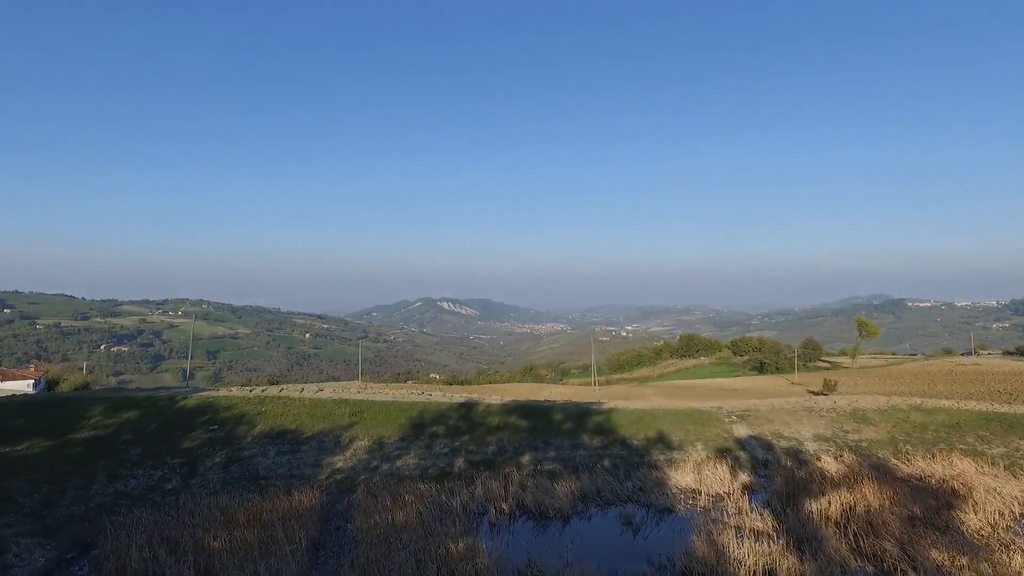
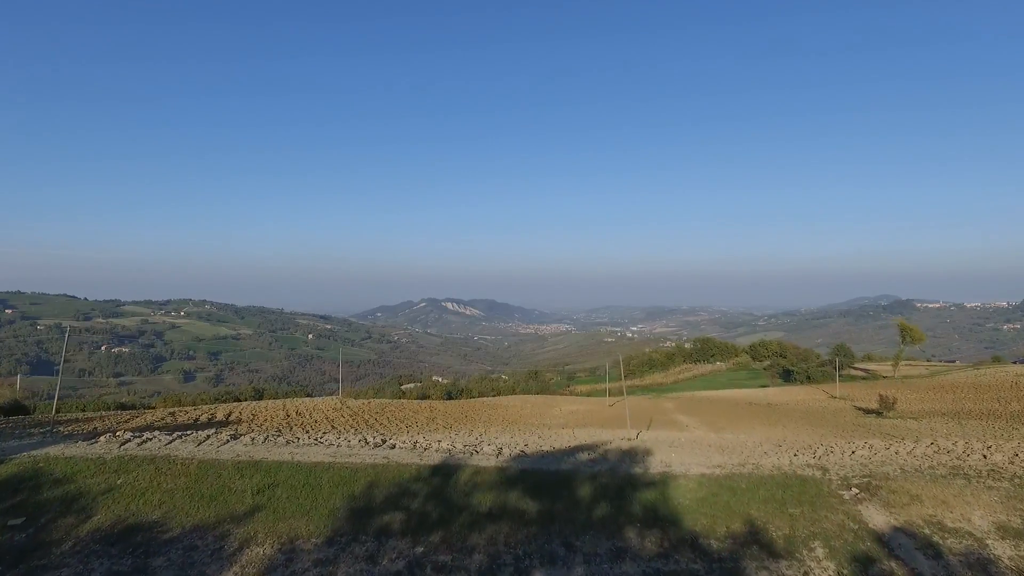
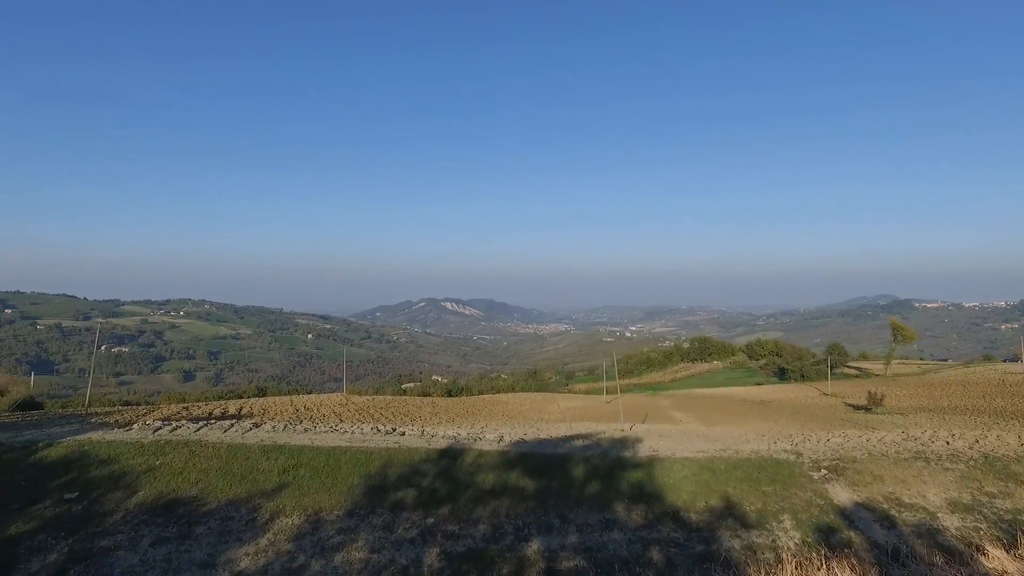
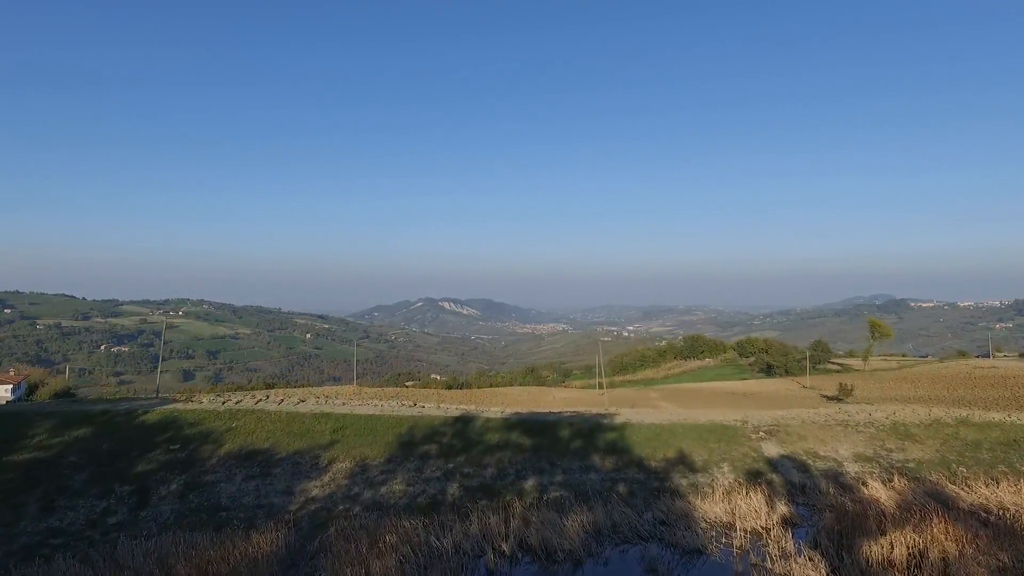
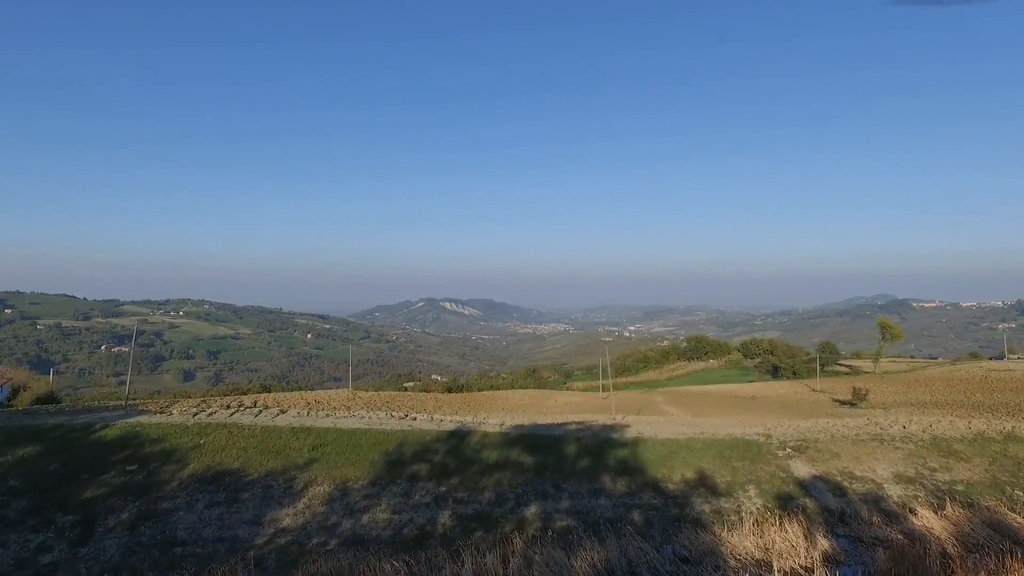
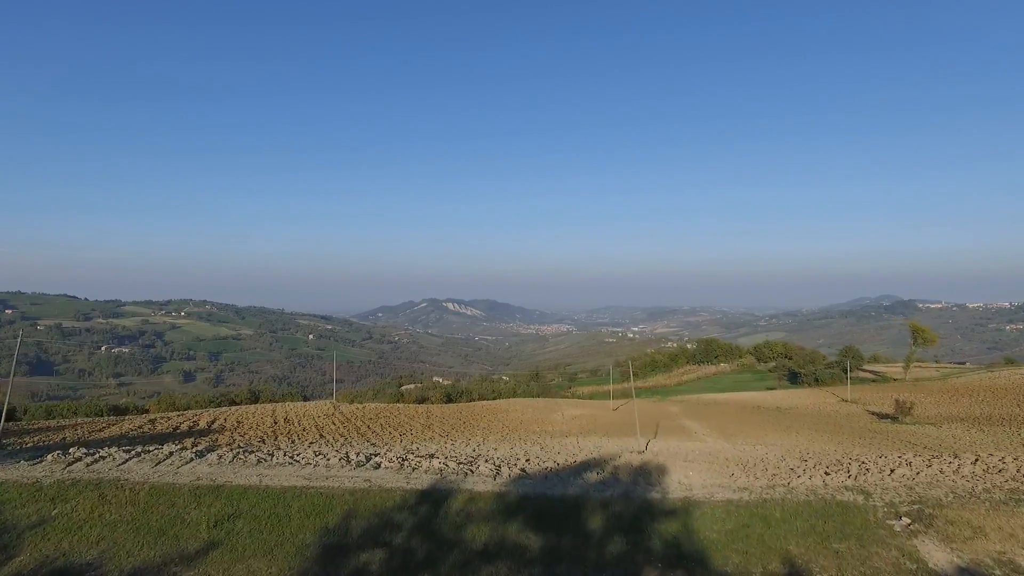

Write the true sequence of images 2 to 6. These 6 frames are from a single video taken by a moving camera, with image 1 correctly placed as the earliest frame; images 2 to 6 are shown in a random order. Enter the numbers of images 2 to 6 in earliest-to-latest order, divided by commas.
4, 5, 3, 2, 6
